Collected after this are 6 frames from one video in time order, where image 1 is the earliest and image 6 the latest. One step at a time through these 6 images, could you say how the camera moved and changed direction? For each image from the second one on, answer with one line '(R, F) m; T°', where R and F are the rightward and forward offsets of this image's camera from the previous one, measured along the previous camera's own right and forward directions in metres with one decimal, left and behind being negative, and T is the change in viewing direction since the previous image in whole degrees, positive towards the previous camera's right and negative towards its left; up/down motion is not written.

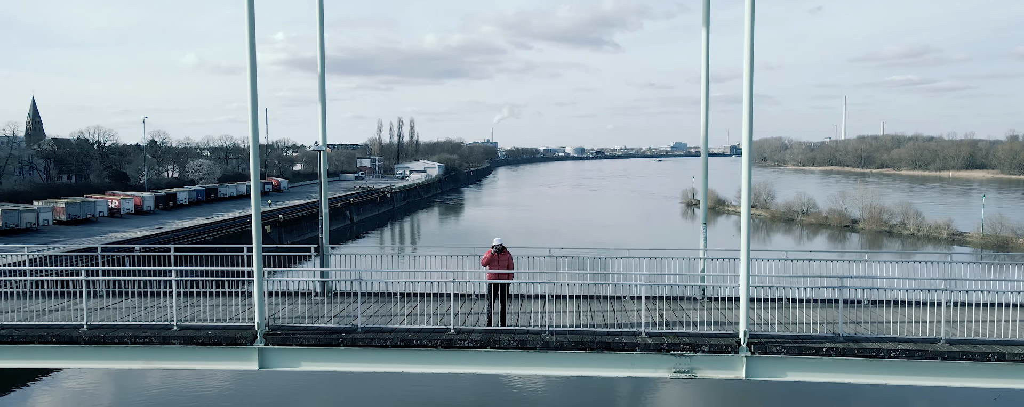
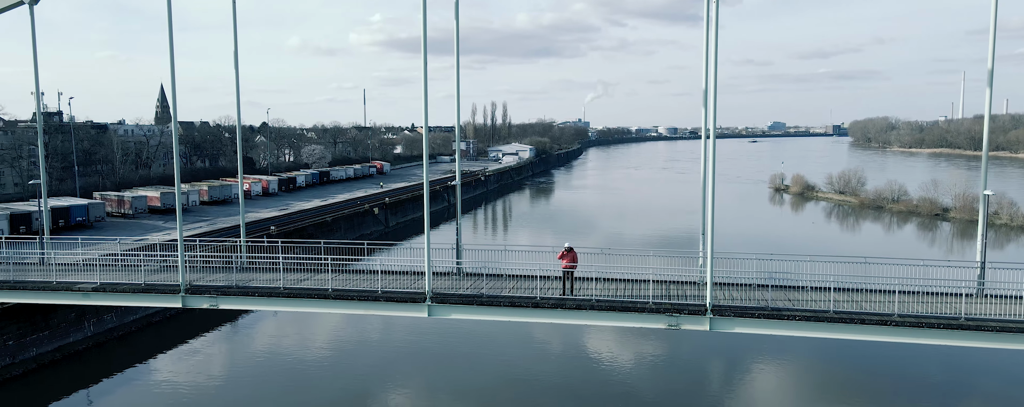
(+0.1, -1.3) m; -7°
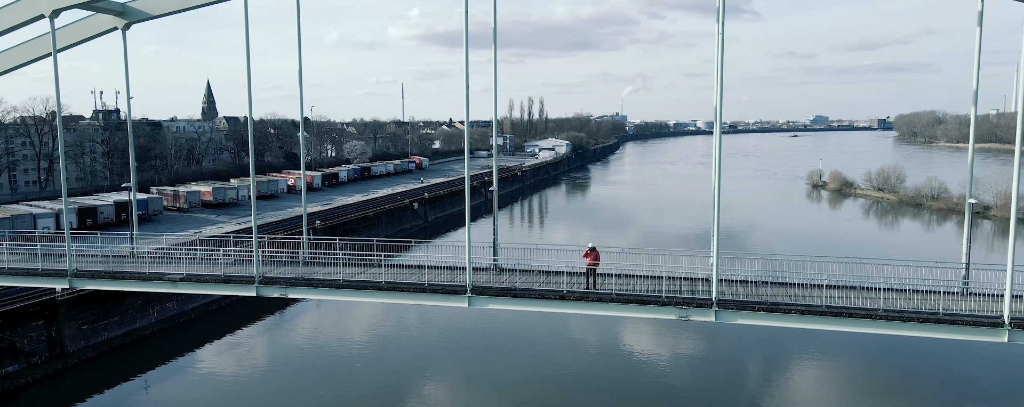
(0.0, -0.5) m; -3°
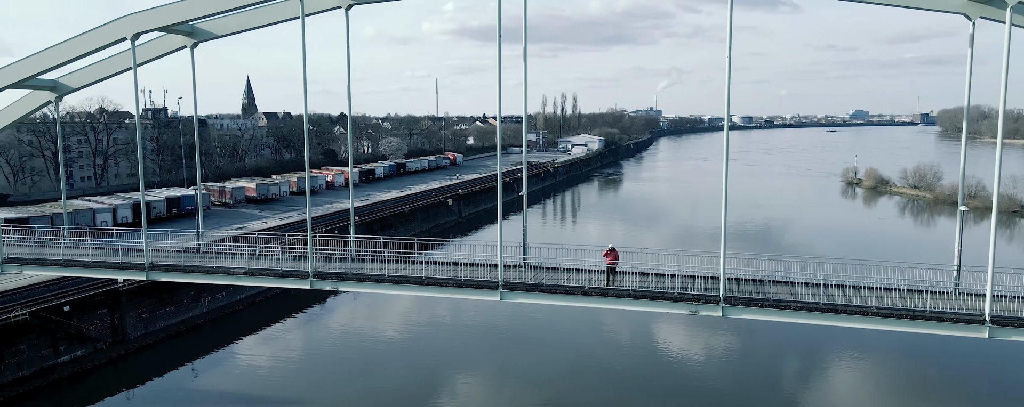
(0.0, -0.4) m; -3°
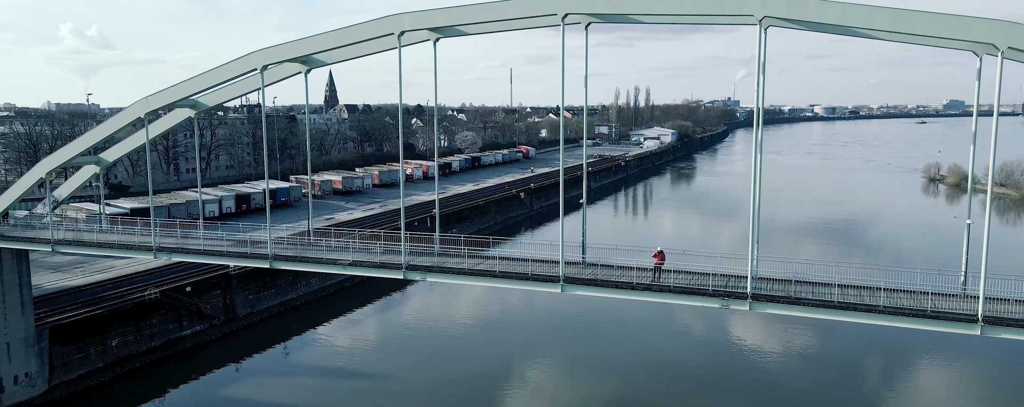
(+0.1, -0.8) m; -6°
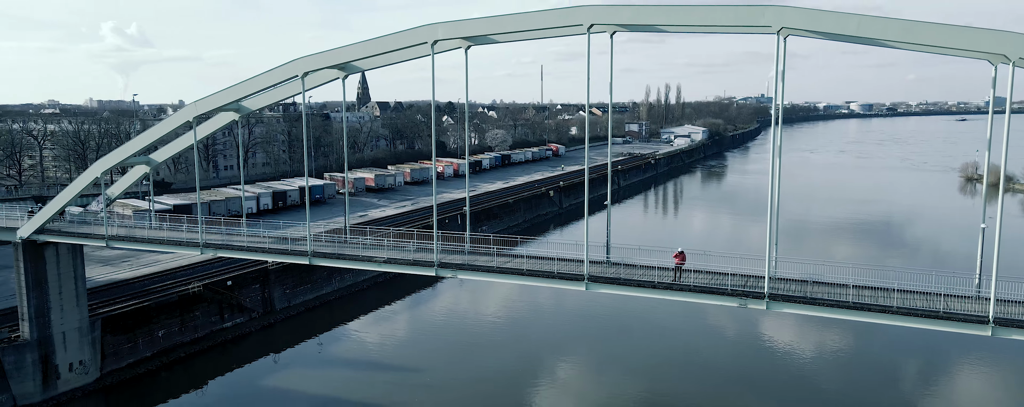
(0.0, -0.2) m; -2°
